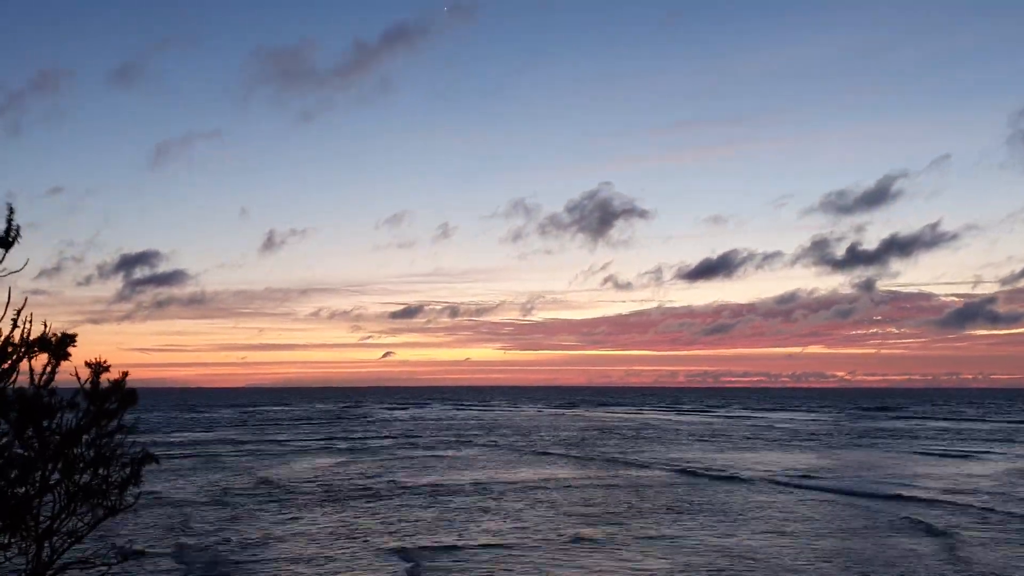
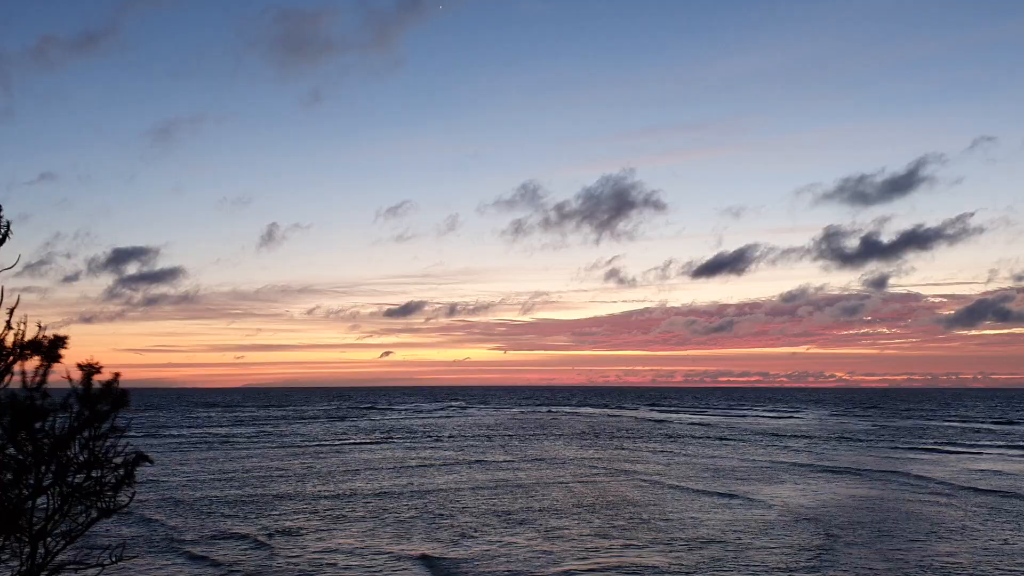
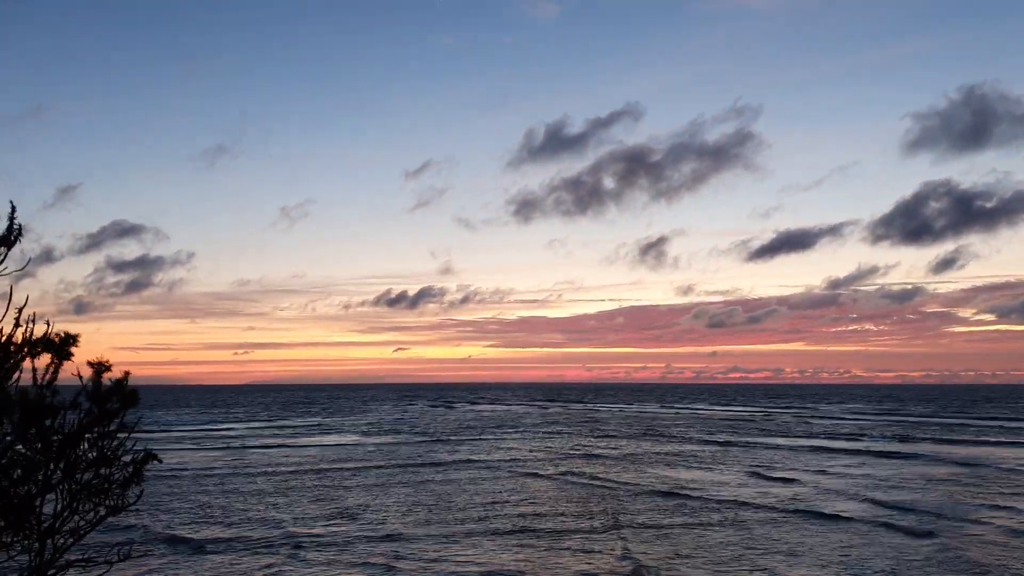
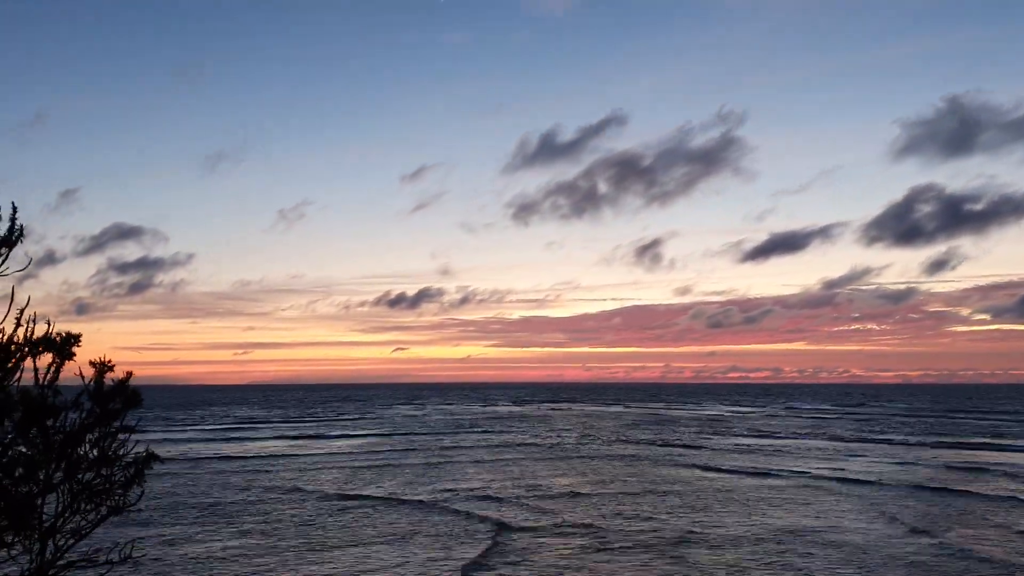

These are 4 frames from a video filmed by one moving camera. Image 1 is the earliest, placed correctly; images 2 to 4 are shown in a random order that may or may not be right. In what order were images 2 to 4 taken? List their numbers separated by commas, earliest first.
2, 4, 3
